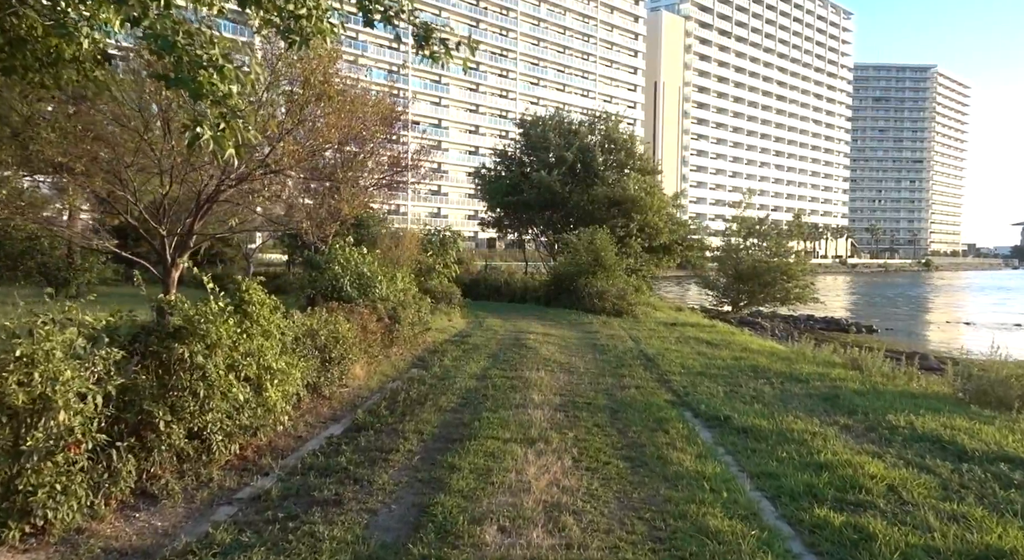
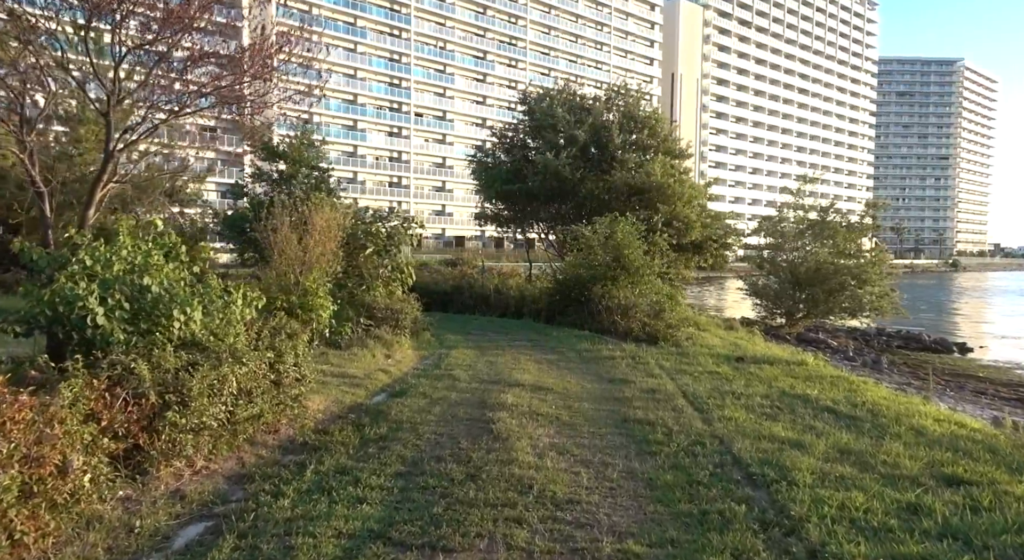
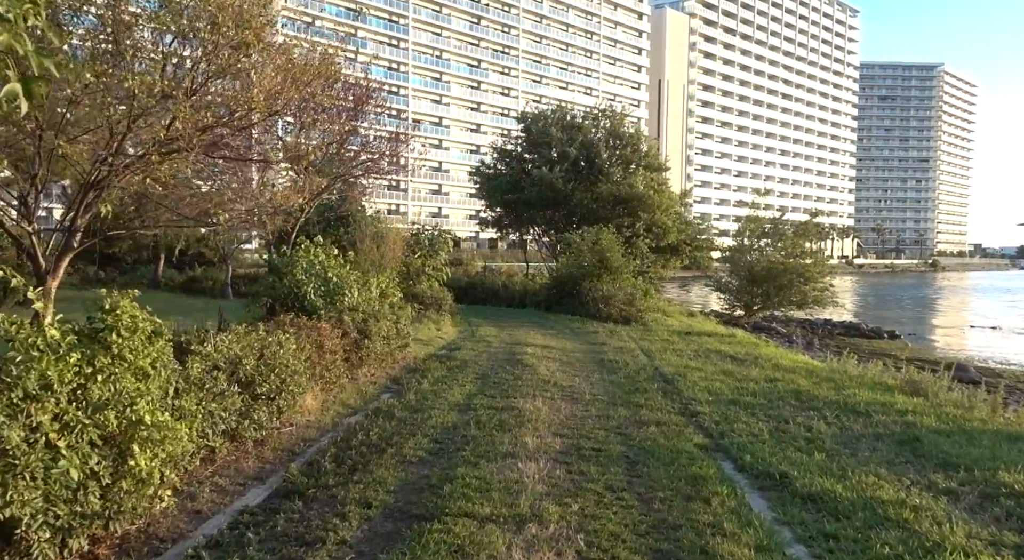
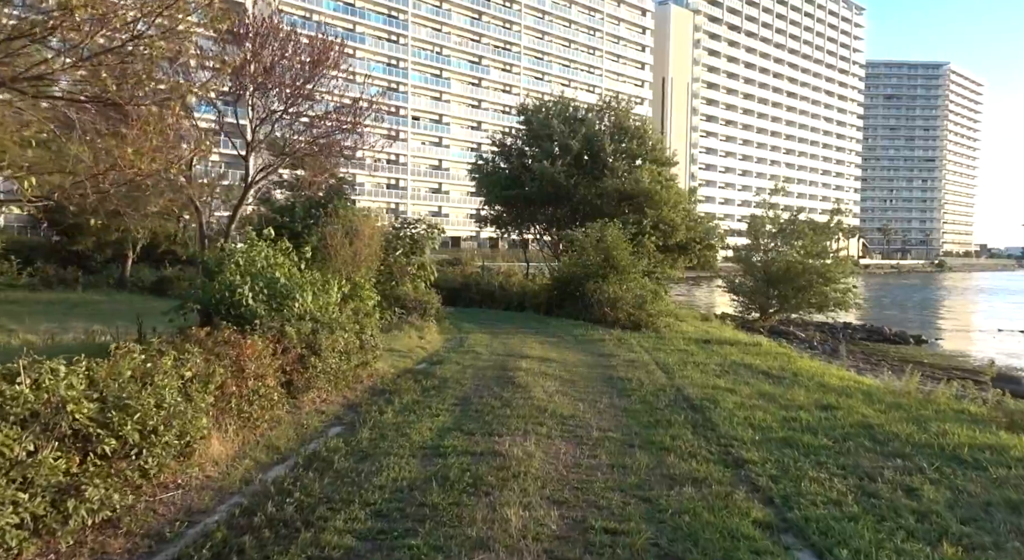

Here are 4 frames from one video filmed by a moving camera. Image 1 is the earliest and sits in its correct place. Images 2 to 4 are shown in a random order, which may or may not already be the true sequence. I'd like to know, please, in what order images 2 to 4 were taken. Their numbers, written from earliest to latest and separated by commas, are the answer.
3, 4, 2
